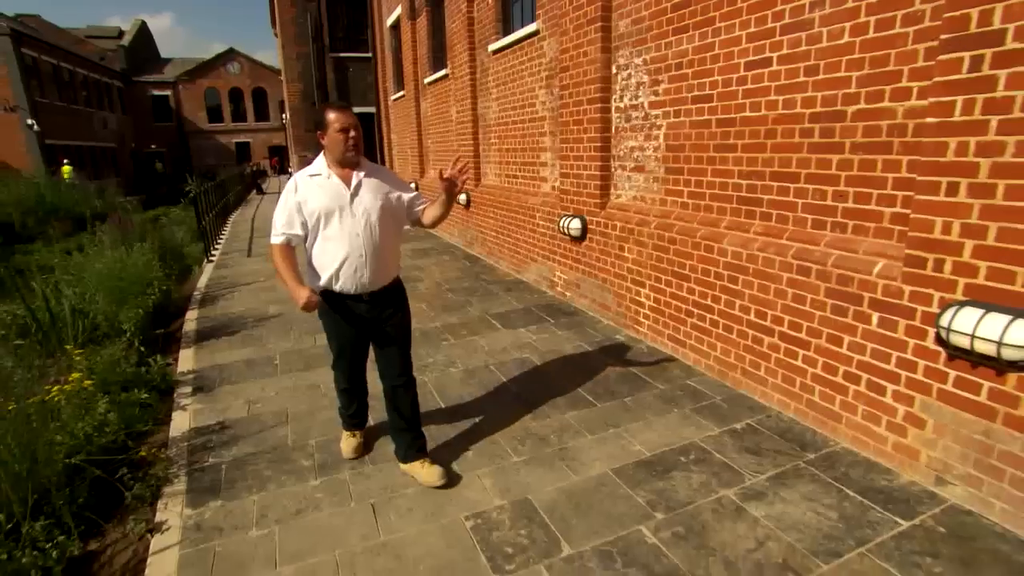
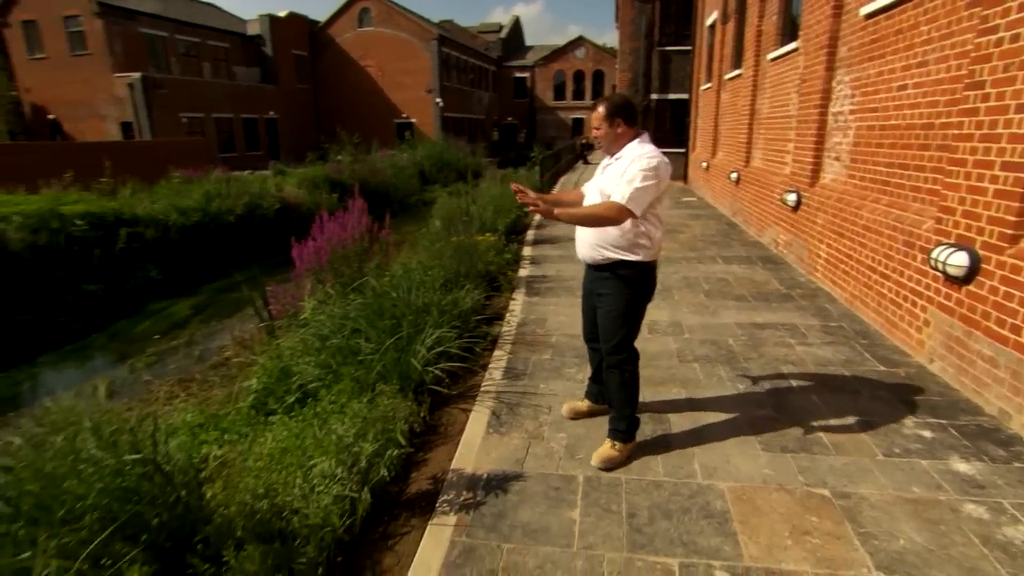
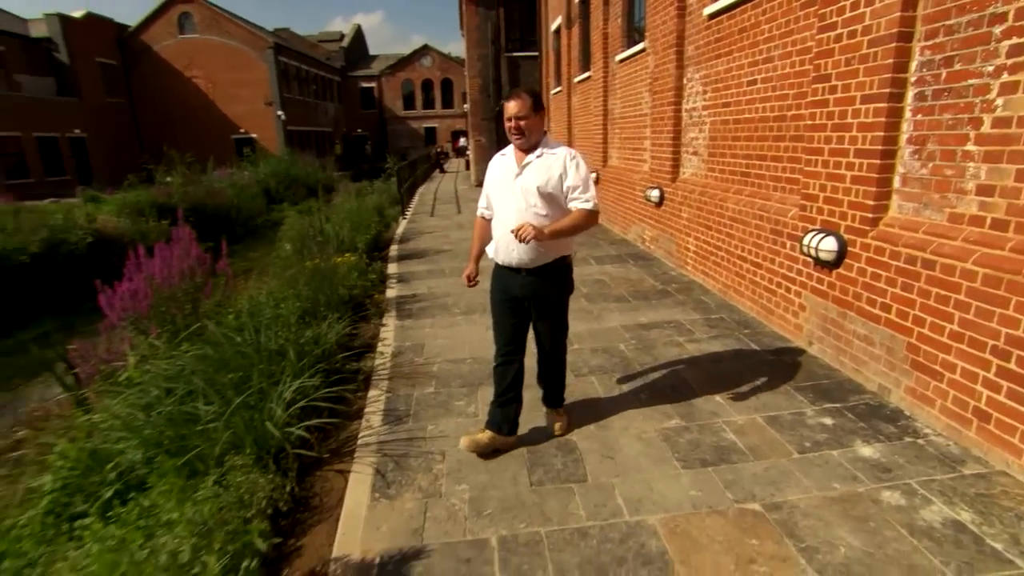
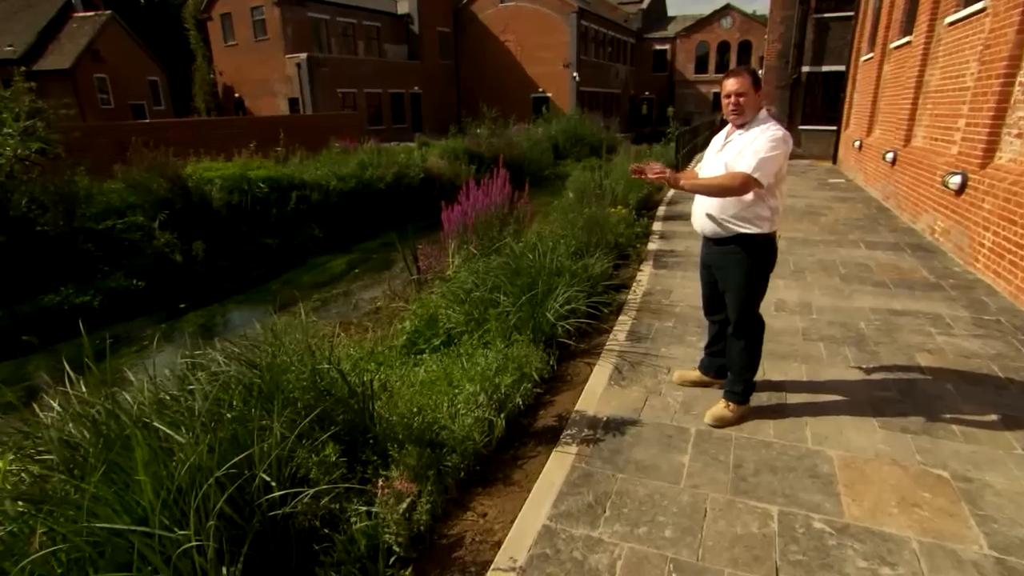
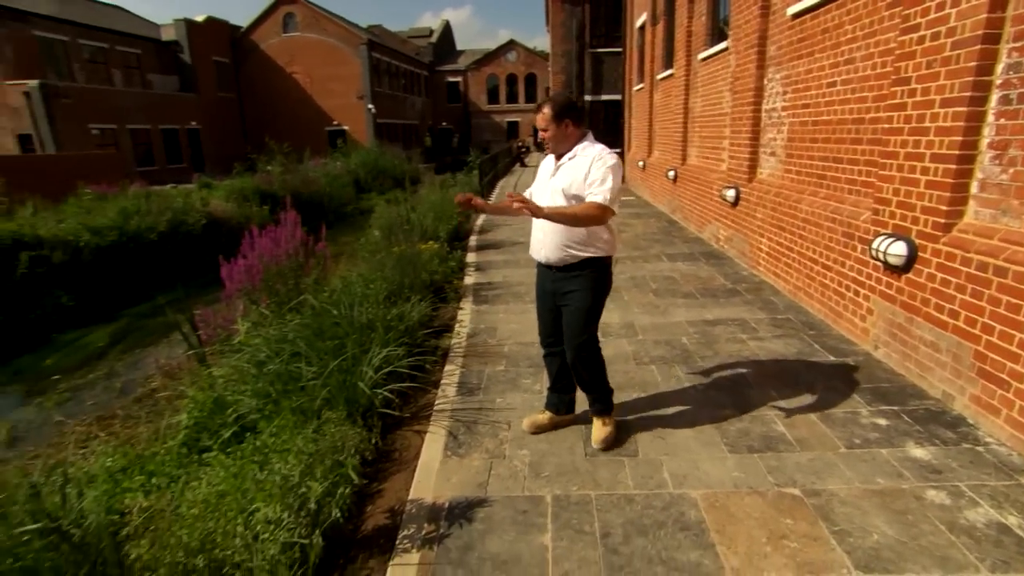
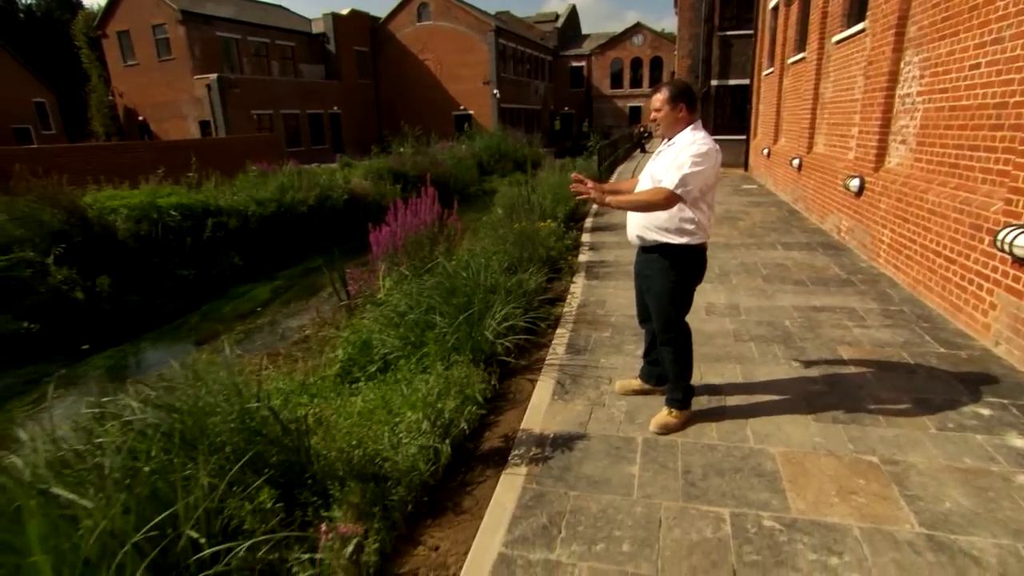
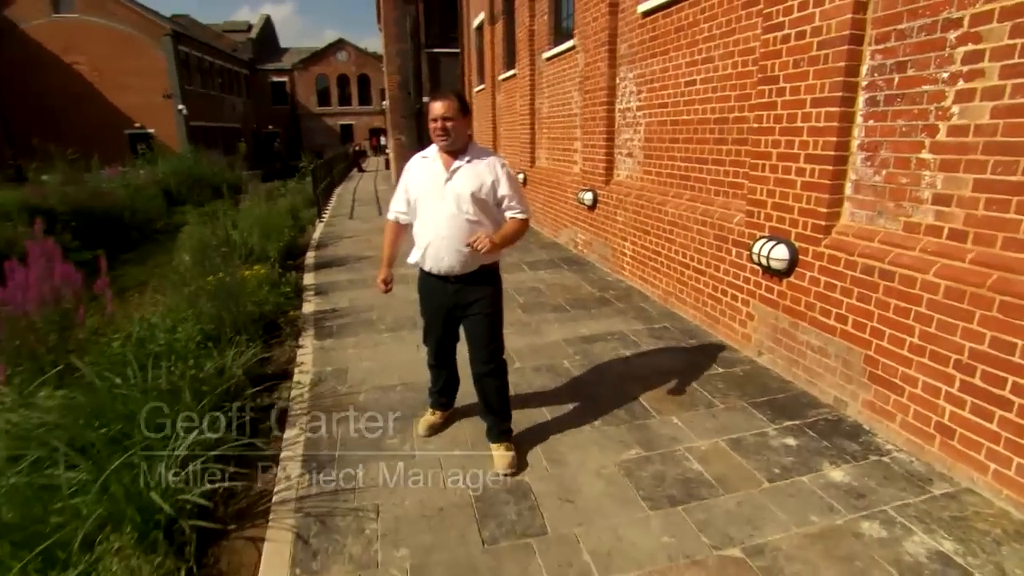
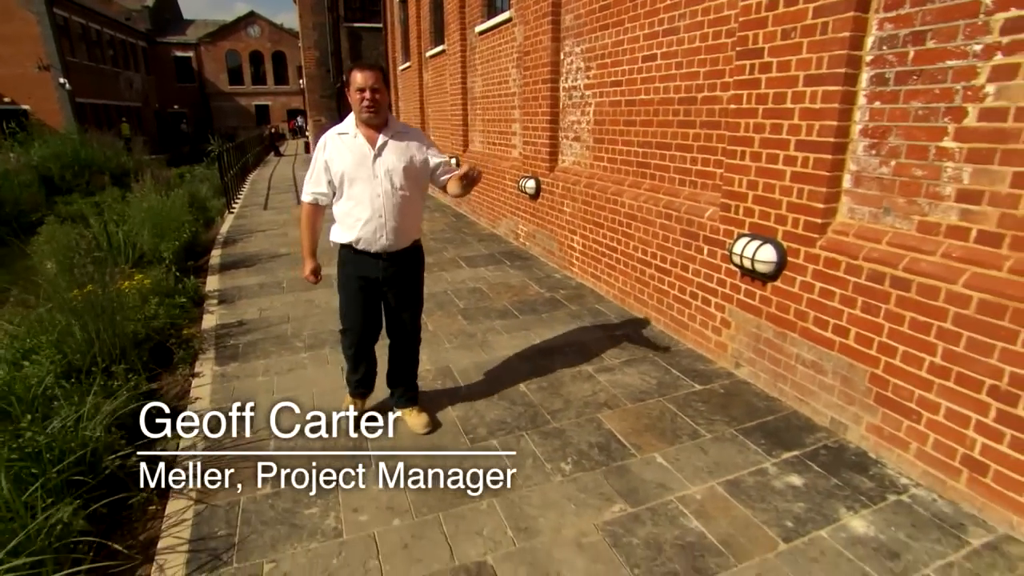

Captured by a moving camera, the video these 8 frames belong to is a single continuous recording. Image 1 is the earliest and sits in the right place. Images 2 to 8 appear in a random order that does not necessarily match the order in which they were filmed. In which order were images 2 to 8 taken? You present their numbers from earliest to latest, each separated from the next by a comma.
8, 7, 3, 5, 2, 6, 4
